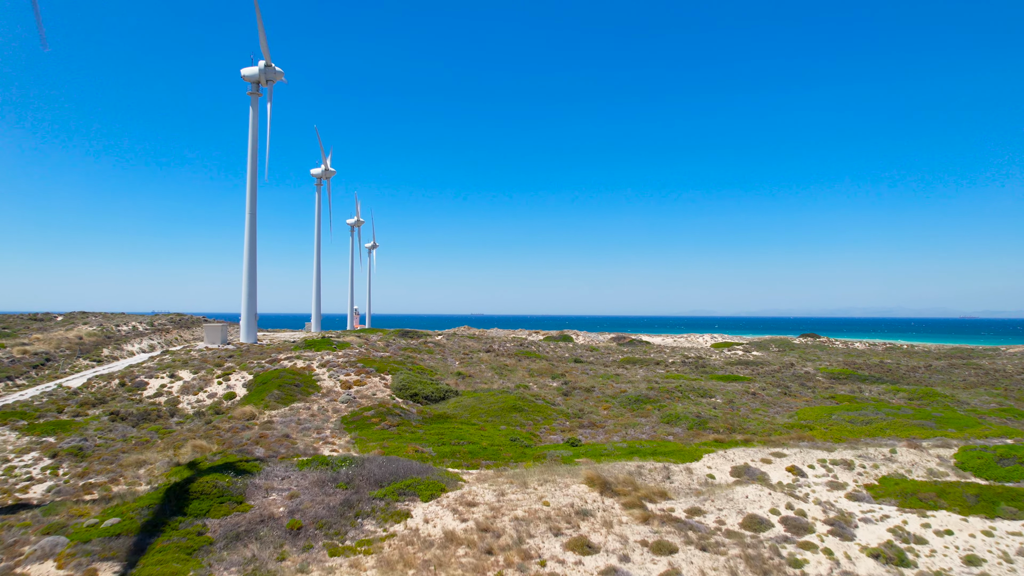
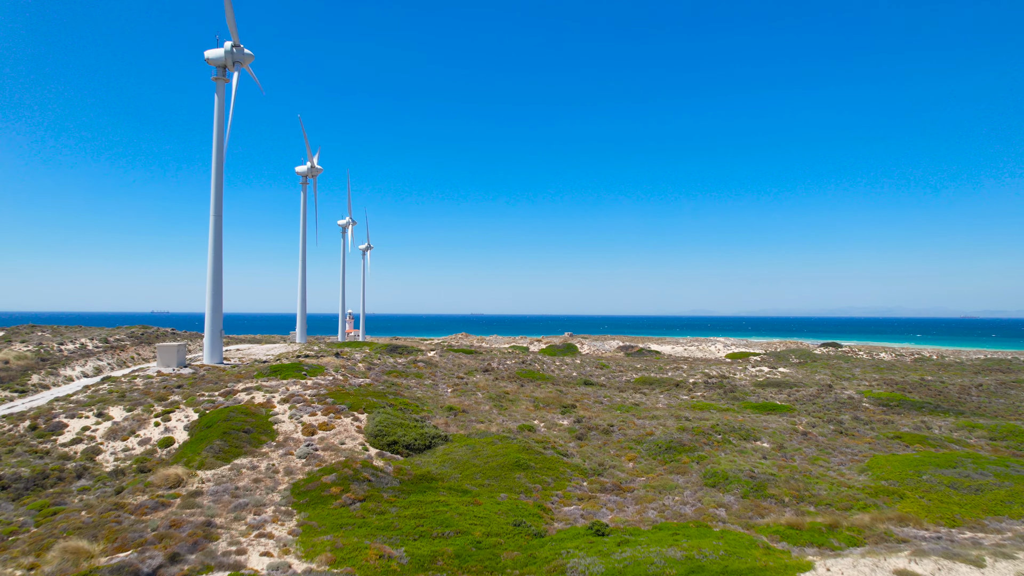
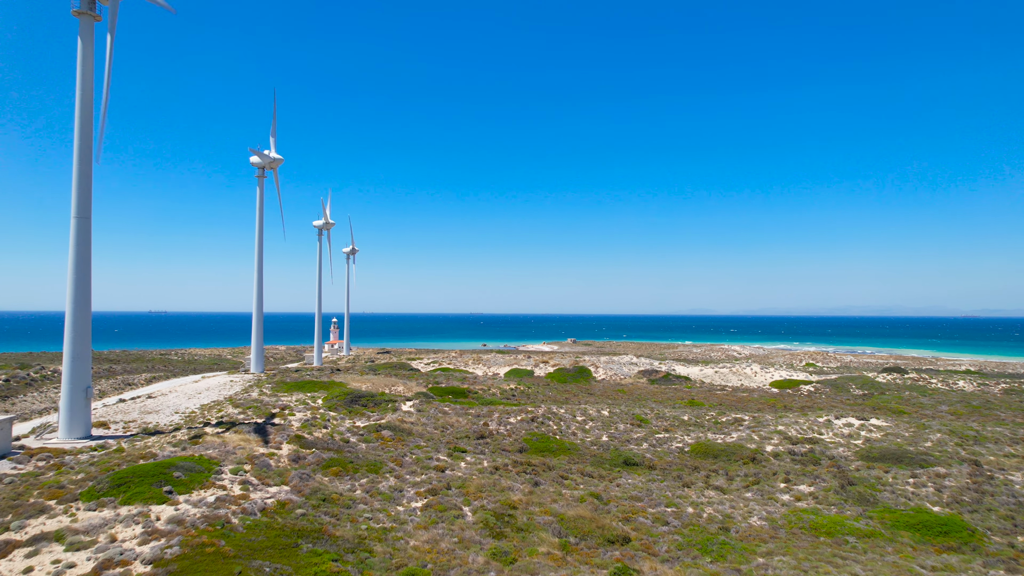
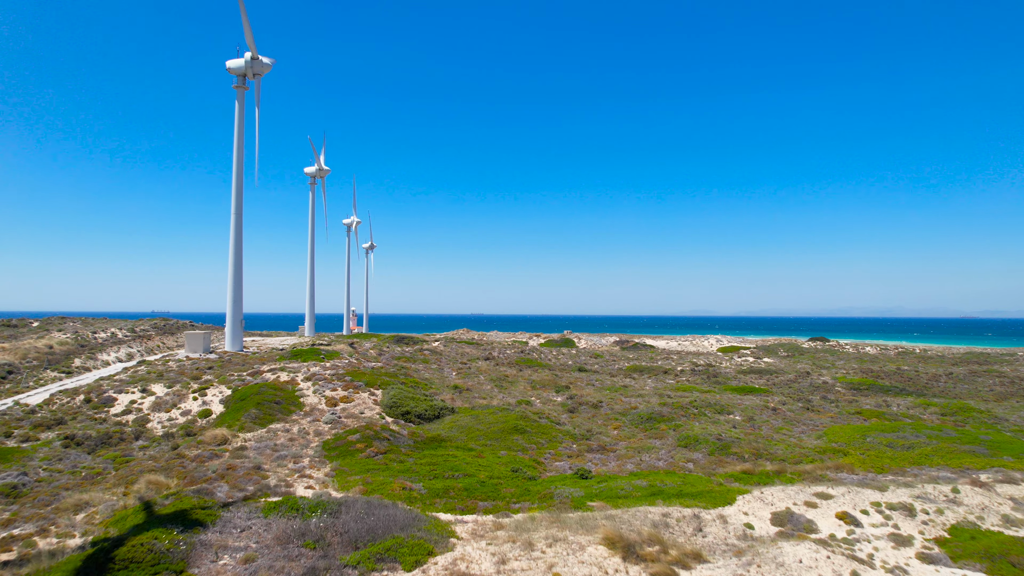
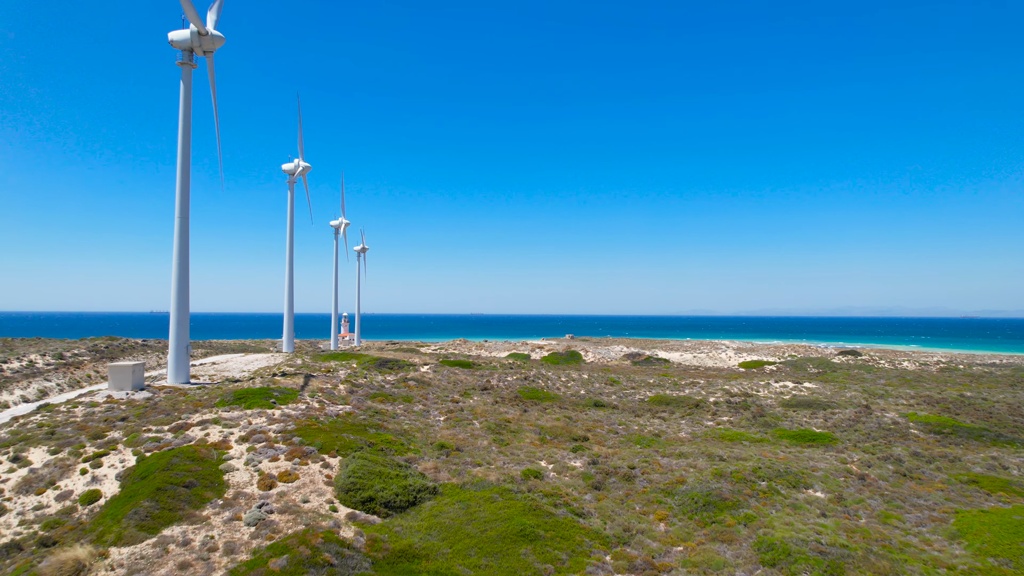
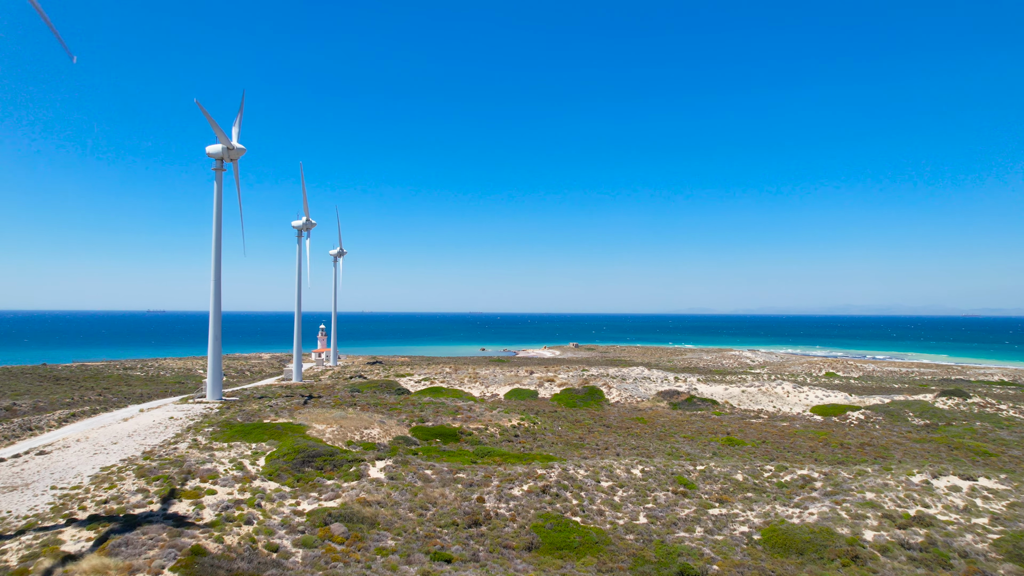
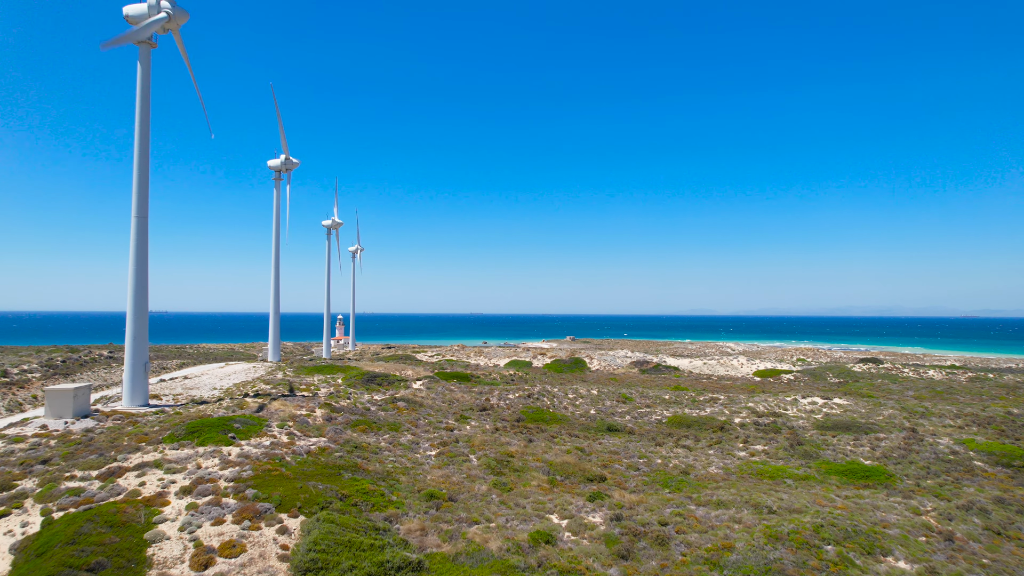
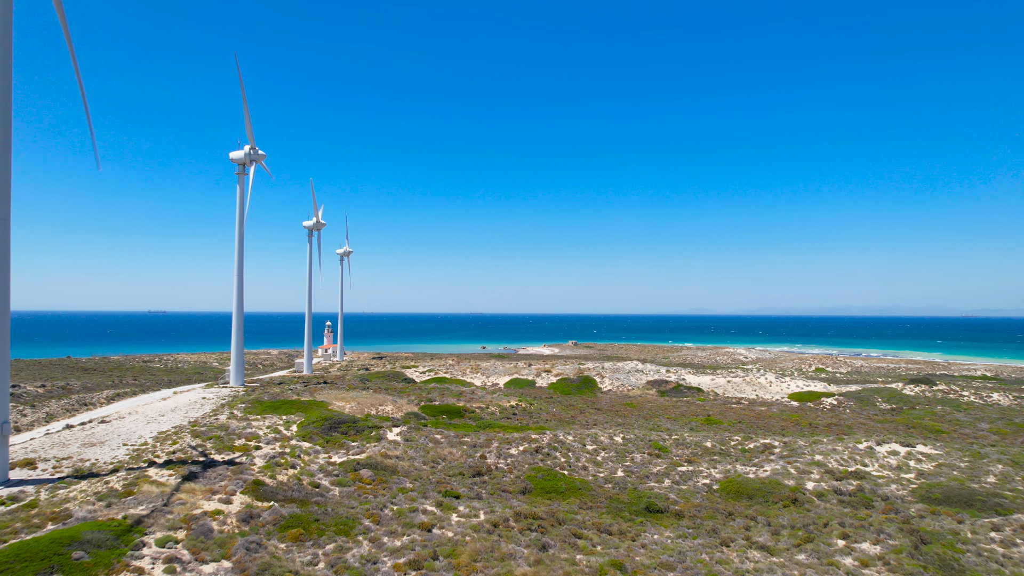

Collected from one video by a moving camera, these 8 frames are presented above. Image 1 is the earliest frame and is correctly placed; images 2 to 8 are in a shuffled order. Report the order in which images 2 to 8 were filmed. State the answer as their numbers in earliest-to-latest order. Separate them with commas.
4, 2, 5, 7, 3, 8, 6
